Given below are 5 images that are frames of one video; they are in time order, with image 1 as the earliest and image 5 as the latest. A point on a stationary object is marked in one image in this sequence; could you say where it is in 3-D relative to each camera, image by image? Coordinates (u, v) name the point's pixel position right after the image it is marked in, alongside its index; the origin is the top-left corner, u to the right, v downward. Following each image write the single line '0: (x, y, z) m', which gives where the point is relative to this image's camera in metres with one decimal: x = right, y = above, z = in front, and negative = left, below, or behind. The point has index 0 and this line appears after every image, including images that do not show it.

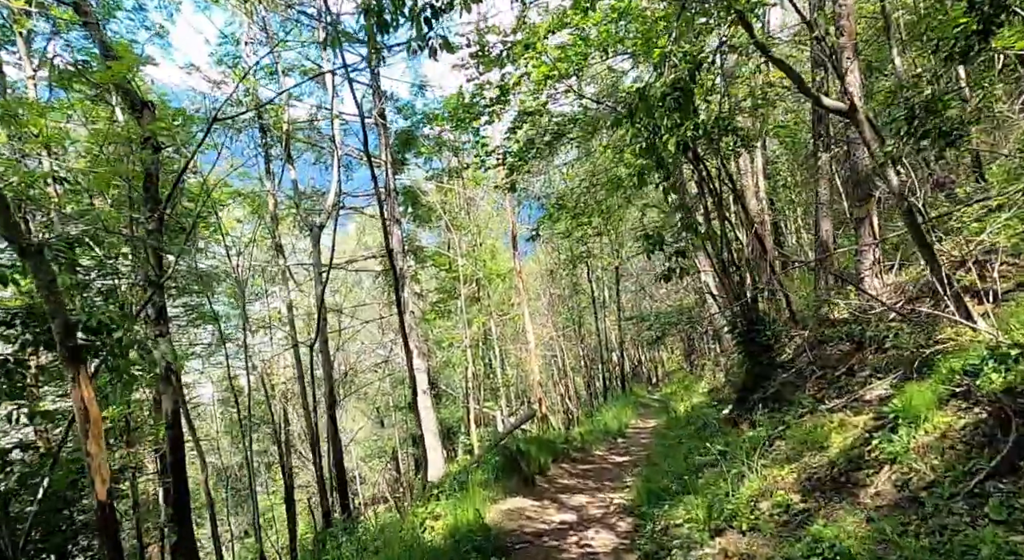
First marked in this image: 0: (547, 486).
0: (+0.4, -2.4, +9.5) m
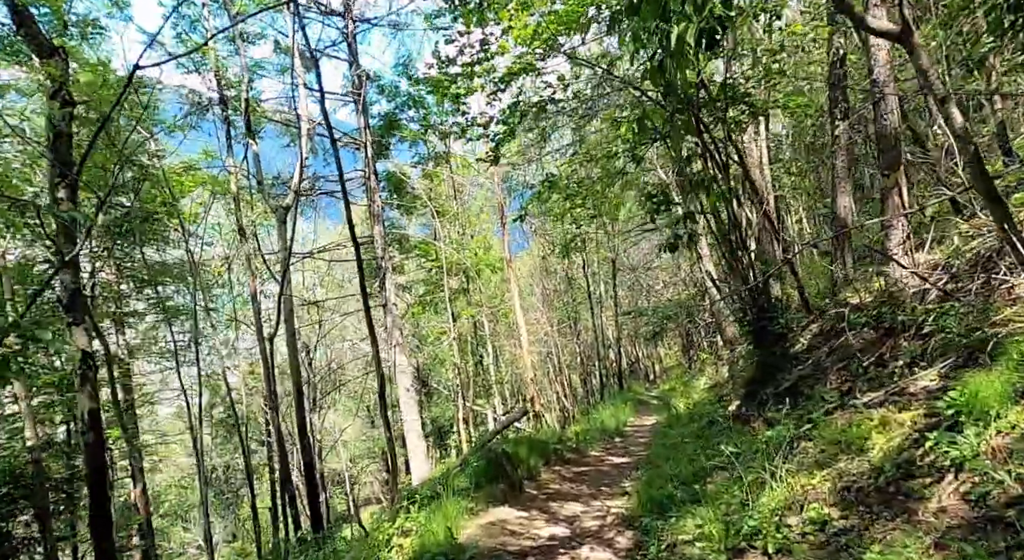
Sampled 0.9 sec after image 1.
0: (+0.3, -2.3, +8.5) m
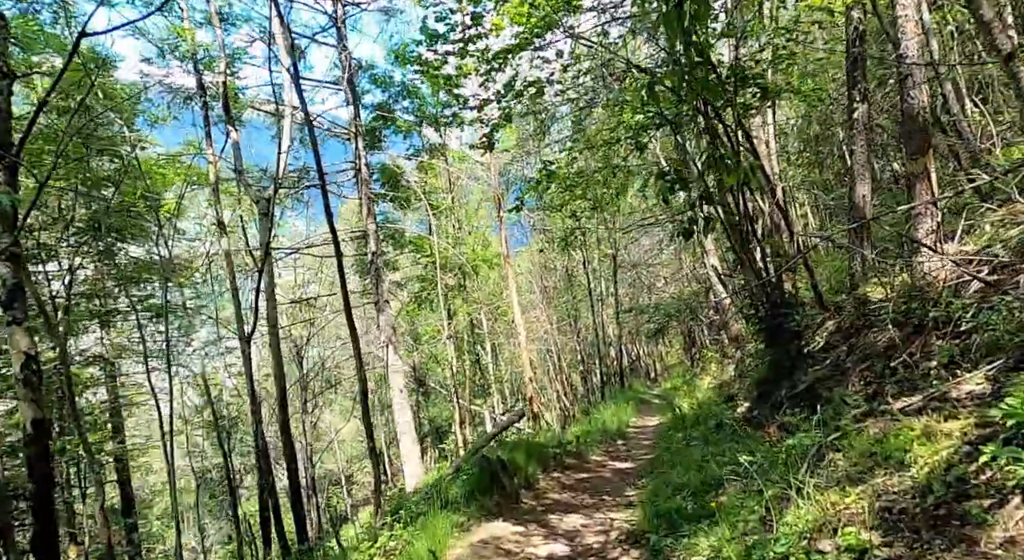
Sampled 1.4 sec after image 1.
0: (+0.2, -2.2, +7.9) m
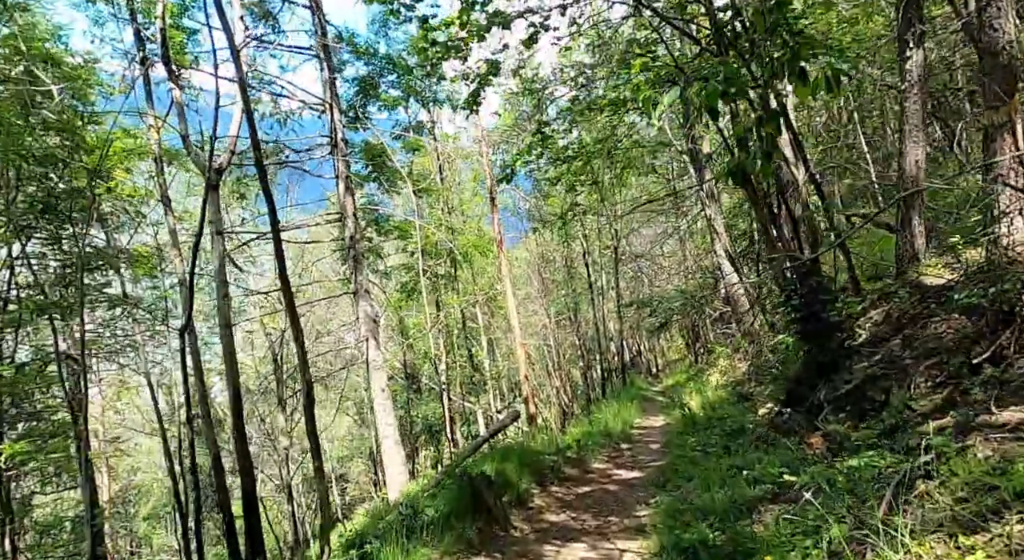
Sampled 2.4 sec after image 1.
0: (+0.1, -2.0, +6.6) m
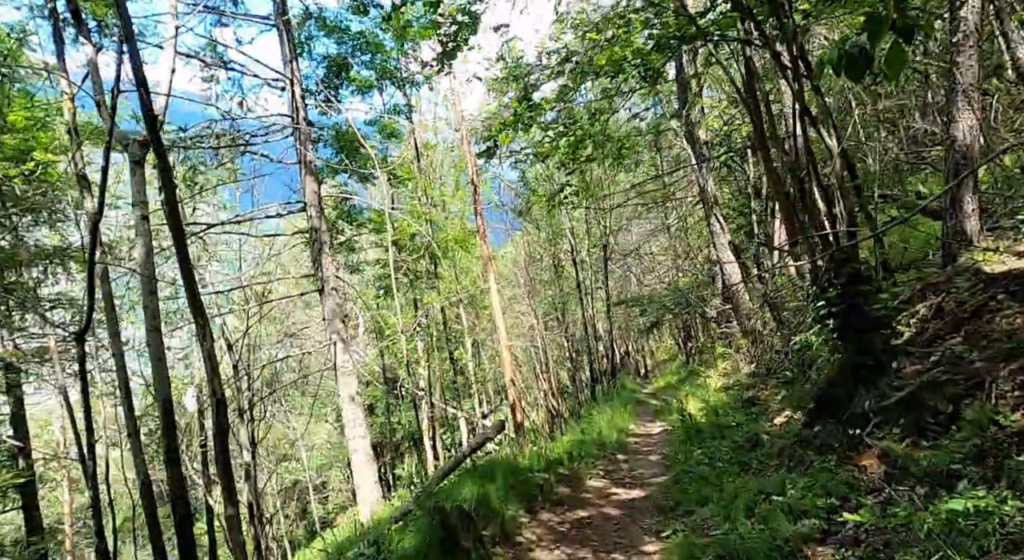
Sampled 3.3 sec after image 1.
0: (0.0, -2.0, +5.4) m
